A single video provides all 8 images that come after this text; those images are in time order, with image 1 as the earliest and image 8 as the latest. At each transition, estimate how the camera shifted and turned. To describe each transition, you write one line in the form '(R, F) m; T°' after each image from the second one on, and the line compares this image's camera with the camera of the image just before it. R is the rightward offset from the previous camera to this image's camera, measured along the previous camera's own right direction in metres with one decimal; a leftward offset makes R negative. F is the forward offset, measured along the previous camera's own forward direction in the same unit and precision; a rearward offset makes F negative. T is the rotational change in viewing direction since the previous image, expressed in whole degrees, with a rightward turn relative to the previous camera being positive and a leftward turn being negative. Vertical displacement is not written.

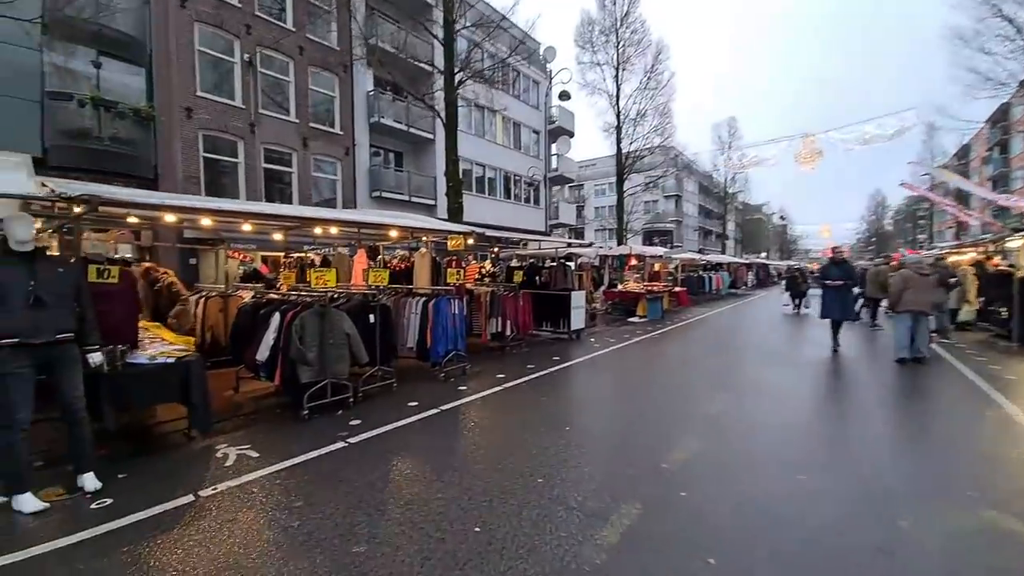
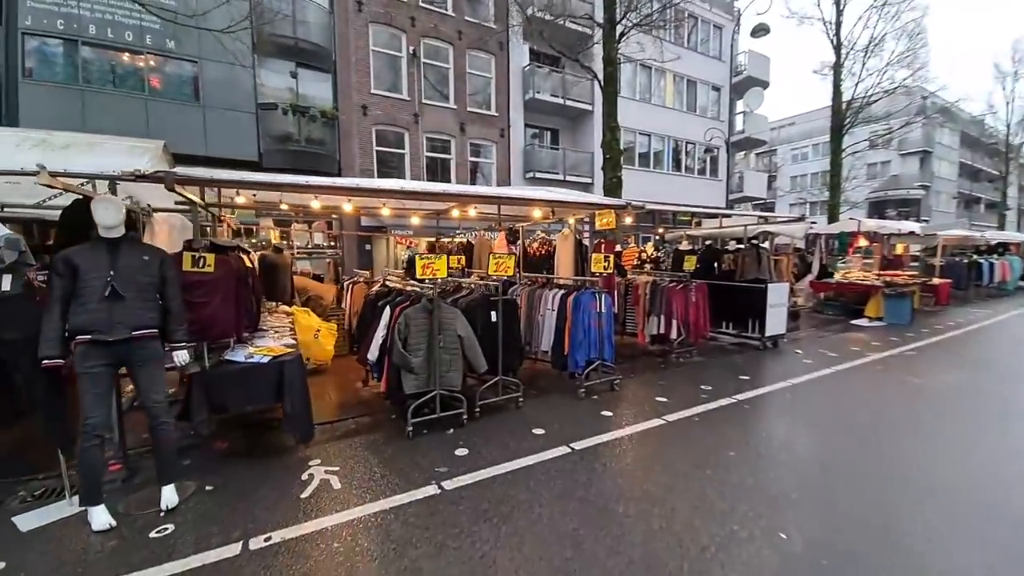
(0.0, +1.7) m; -22°
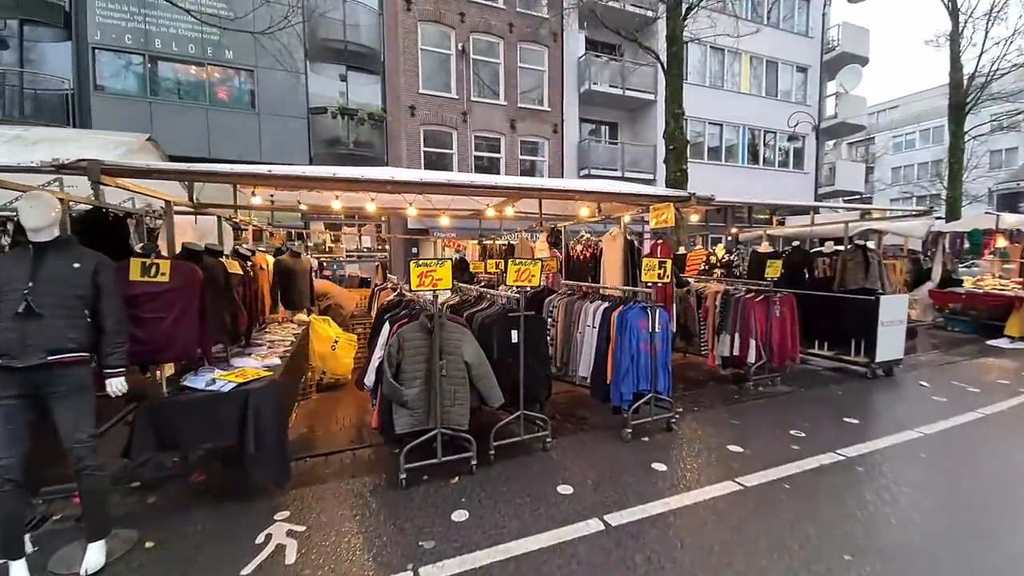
(+0.3, +1.0) m; -8°
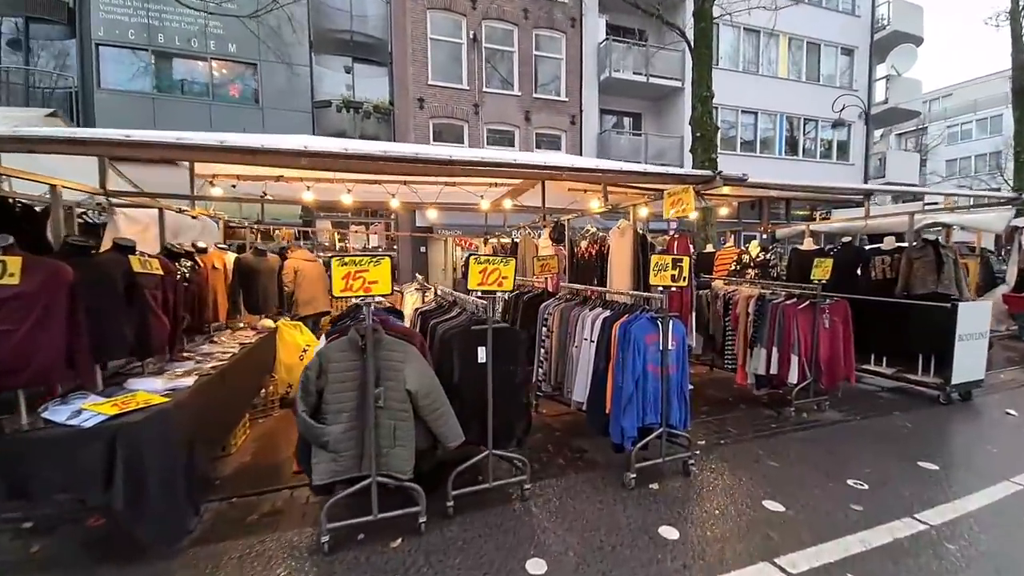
(+0.5, +0.9) m; -4°
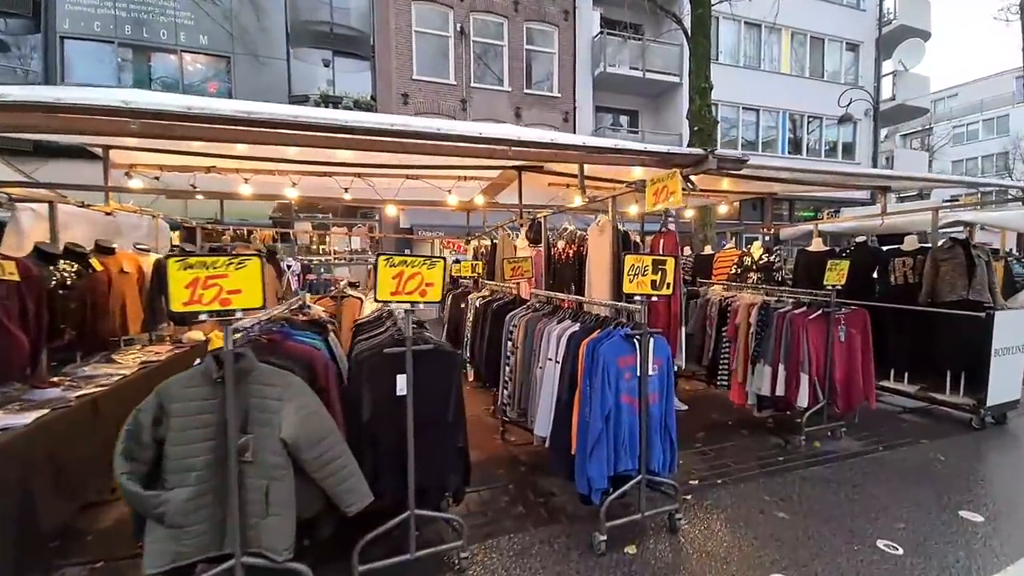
(+0.4, +0.7) m; 0°
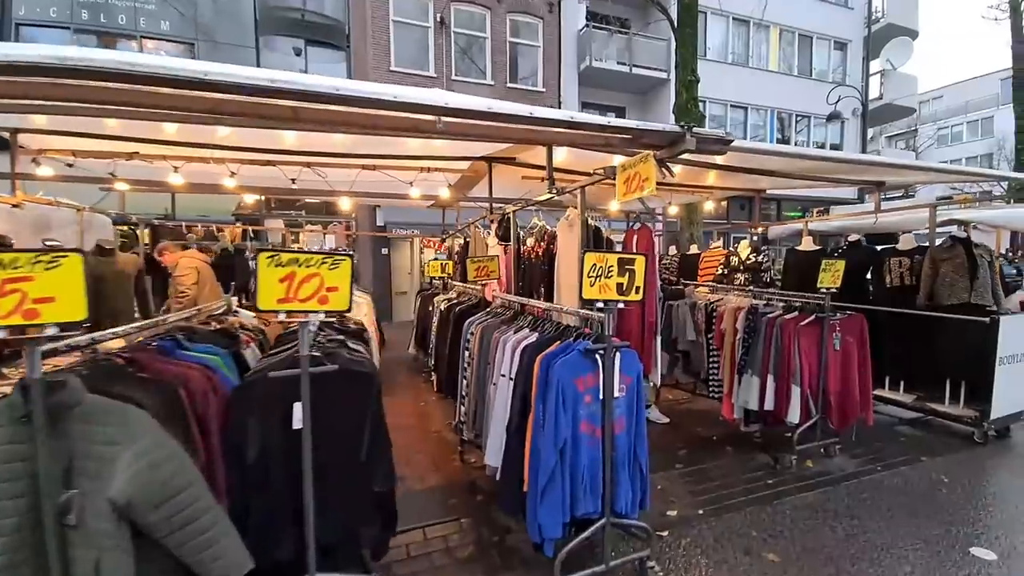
(+0.3, +0.5) m; +1°
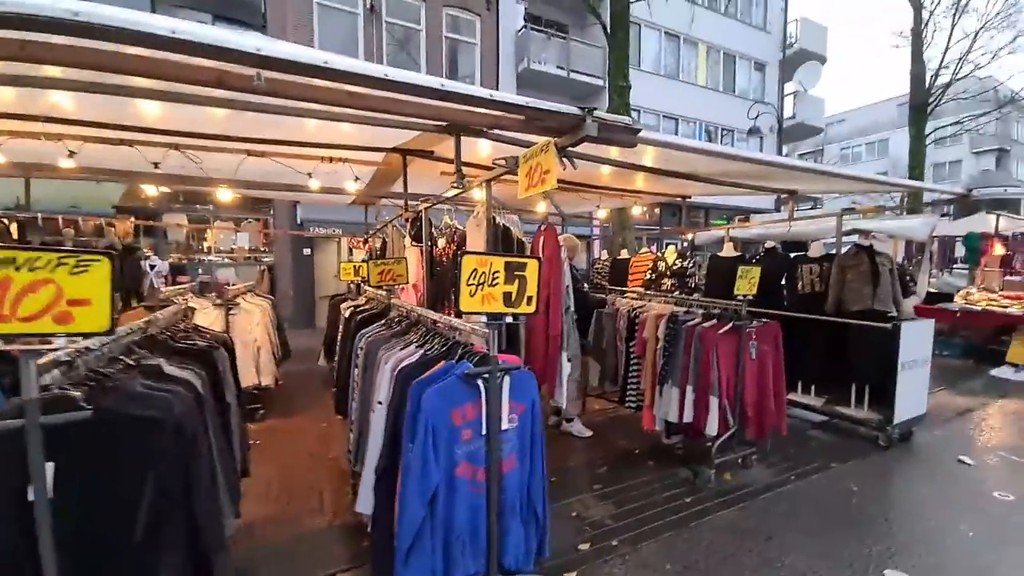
(+0.4, +0.4) m; +7°
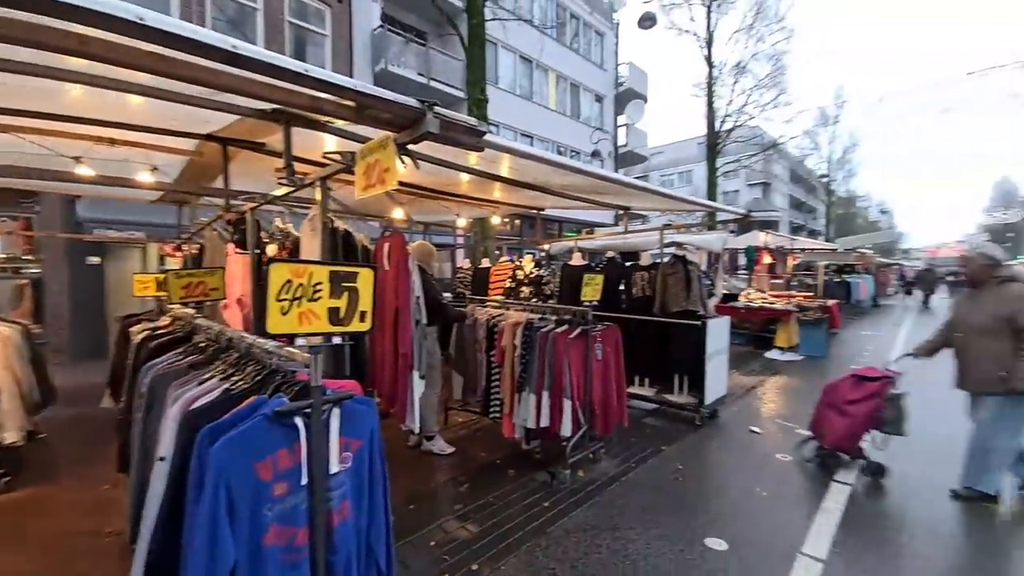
(+0.1, +0.2) m; +18°
